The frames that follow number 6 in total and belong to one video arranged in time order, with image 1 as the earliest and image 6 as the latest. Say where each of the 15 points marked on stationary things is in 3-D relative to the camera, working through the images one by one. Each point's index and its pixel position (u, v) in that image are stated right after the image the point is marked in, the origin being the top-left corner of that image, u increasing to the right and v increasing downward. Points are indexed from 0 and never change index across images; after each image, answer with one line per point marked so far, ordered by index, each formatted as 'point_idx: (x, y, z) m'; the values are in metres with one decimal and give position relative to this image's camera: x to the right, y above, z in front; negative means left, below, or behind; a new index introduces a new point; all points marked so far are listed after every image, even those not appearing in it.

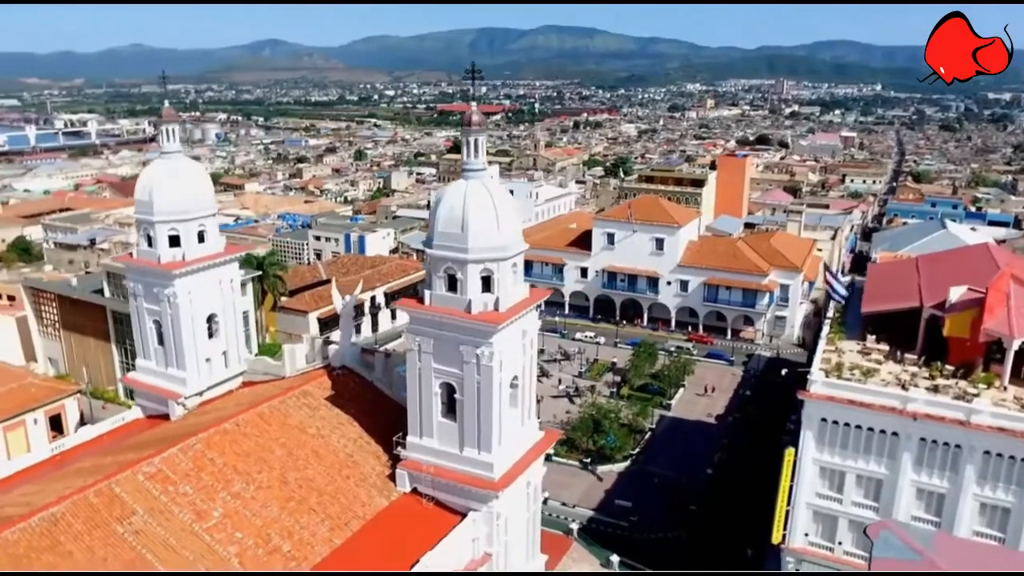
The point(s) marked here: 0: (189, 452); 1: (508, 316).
0: (-7.3, -3.7, +18.5) m
1: (-0.1, -0.6, +18.3) m
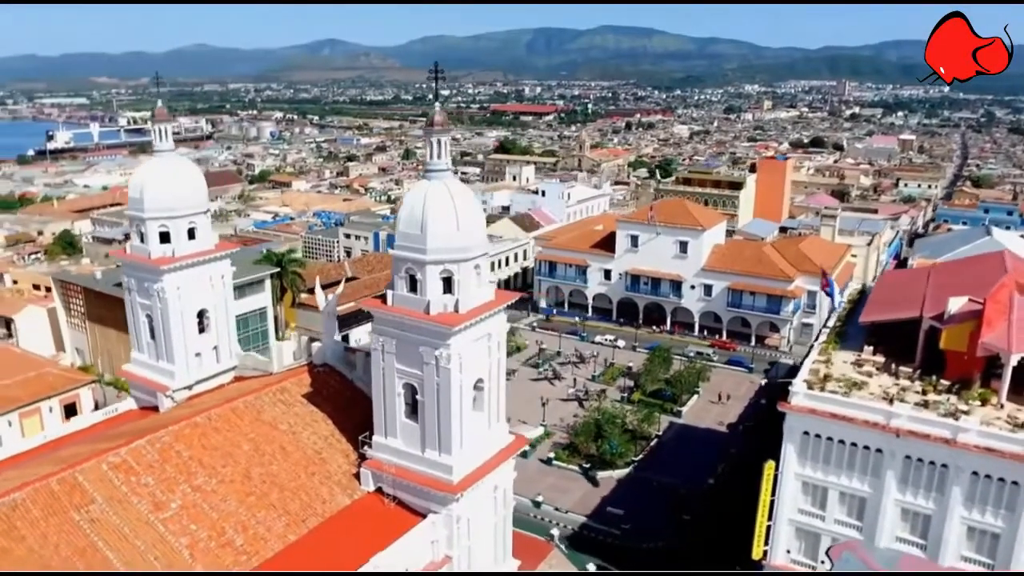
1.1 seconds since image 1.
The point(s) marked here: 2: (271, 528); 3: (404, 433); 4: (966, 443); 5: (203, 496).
0: (-8.2, -3.6, +18.8) m
1: (-1.1, -0.7, +18.1) m
2: (-5.5, -5.4, +18.3) m
3: (-2.6, -3.5, +19.6) m
4: (+10.6, -3.6, +18.8) m
5: (-7.0, -4.7, +18.3) m
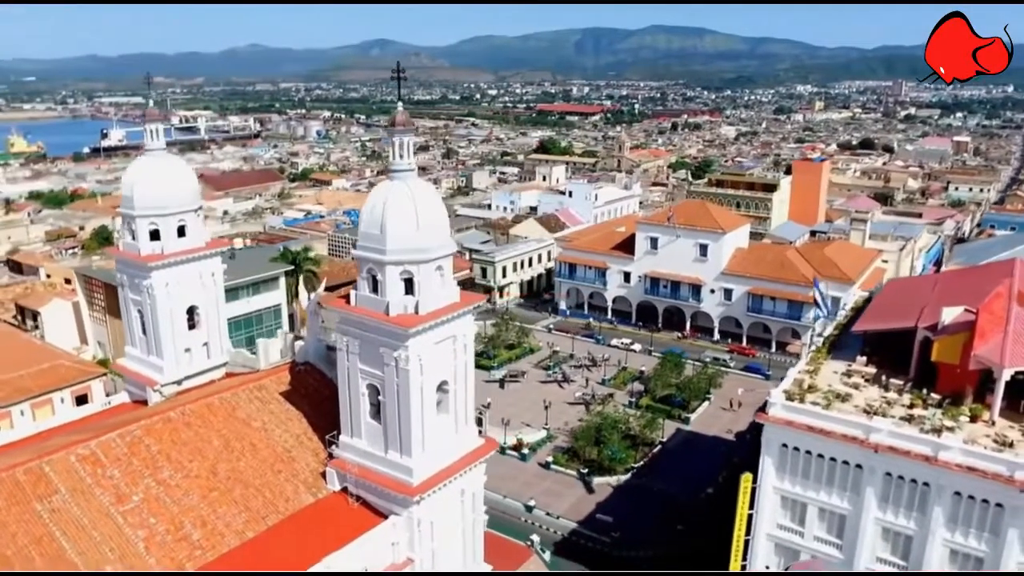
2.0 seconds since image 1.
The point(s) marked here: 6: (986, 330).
0: (-9.1, -3.6, +19.2) m
1: (-2.0, -0.7, +18.0) m
2: (-6.5, -5.4, +18.4) m
3: (-3.5, -3.5, +19.6) m
4: (+9.7, -3.8, +17.9) m
5: (-7.9, -4.7, +18.5) m
6: (+11.6, -1.0, +19.9) m
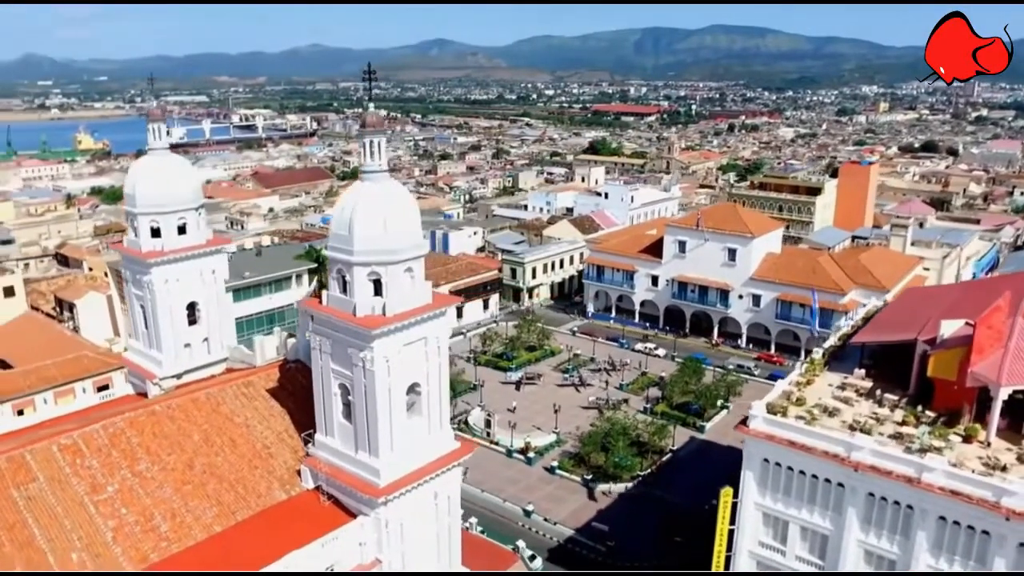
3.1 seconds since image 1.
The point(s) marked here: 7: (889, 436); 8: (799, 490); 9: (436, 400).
0: (-9.8, -3.4, +19.7) m
1: (-2.7, -0.7, +17.9) m
2: (-7.3, -5.3, +18.7) m
3: (-4.2, -3.5, +19.6) m
4: (+8.8, -4.1, +17.0) m
5: (-8.7, -4.6, +18.9) m
6: (+11.0, -1.4, +18.8) m
7: (+8.6, -3.4, +18.5) m
8: (+6.8, -4.8, +19.0) m
9: (-1.9, -2.8, +19.8) m
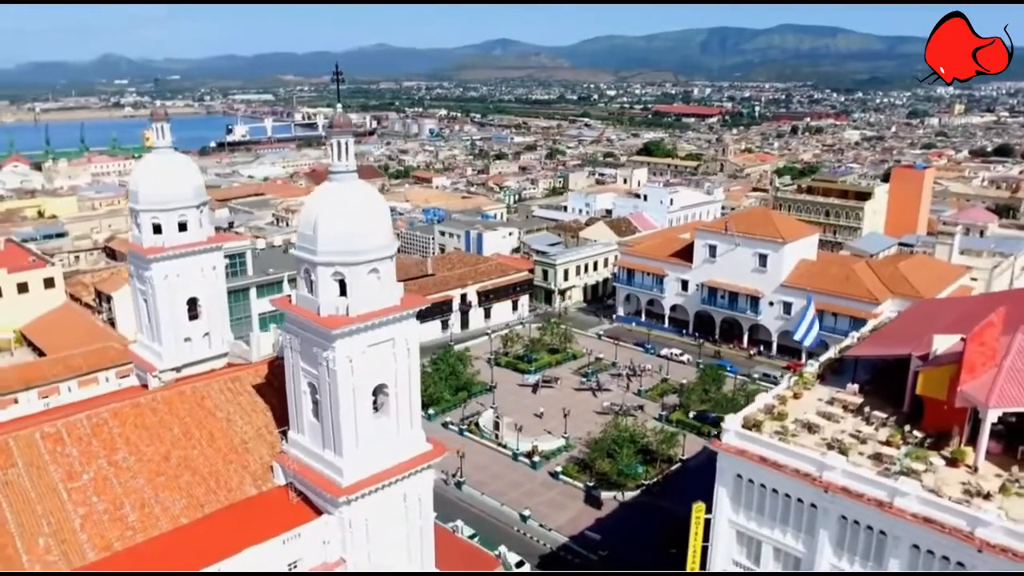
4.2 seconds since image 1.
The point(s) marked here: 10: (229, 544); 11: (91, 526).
0: (-10.6, -3.3, +20.2) m
1: (-3.6, -0.7, +17.9) m
2: (-8.1, -5.2, +19.1) m
3: (-4.9, -3.5, +19.8) m
4: (+7.8, -4.4, +16.0) m
5: (-9.6, -4.4, +19.4) m
6: (+10.1, -1.7, +17.7) m
7: (+7.7, -3.7, +17.5) m
8: (+5.9, -5.0, +18.3) m
9: (-2.6, -2.8, +19.7) m
10: (-6.4, -5.8, +18.3) m
11: (-9.5, -5.4, +18.2) m
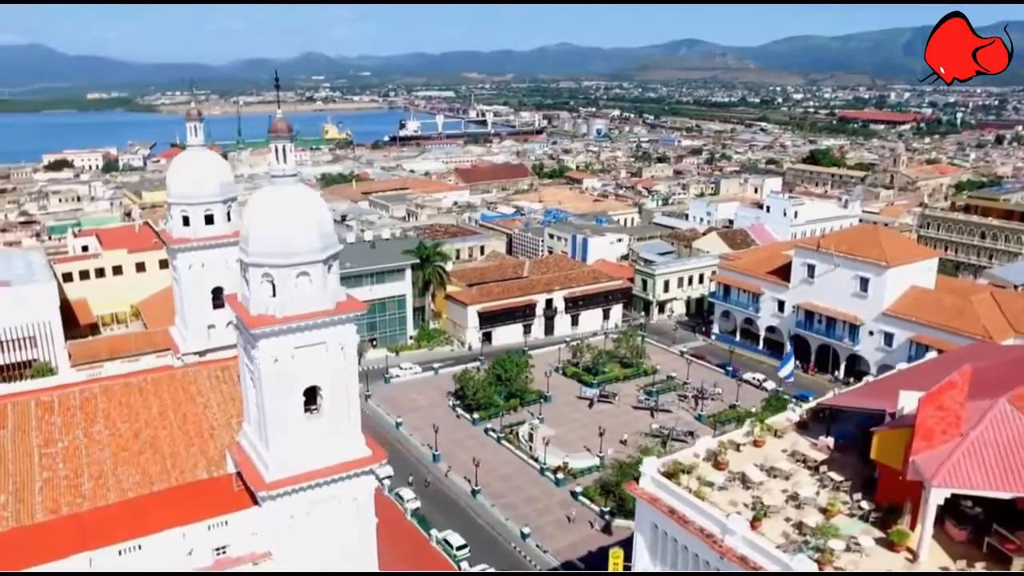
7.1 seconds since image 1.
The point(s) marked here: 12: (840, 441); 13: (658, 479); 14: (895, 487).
0: (-11.9, -2.9, +22.2) m
1: (-5.4, -0.8, +18.3) m
2: (-9.9, -5.0, +20.5) m
3: (-6.5, -3.5, +20.4) m
4: (+4.9, -5.2, +13.8) m
5: (-11.2, -4.1, +21.1) m
6: (+7.7, -2.6, +14.9) m
7: (+5.2, -4.5, +15.3) m
8: (+3.5, -5.7, +16.5) m
9: (-4.2, -2.9, +19.8) m
10: (-8.4, -5.7, +19.3) m
11: (-11.5, -5.0, +20.0) m
12: (+7.5, -3.5, +18.3) m
13: (+3.1, -3.9, +16.7) m
14: (+7.5, -3.9, +15.7) m
